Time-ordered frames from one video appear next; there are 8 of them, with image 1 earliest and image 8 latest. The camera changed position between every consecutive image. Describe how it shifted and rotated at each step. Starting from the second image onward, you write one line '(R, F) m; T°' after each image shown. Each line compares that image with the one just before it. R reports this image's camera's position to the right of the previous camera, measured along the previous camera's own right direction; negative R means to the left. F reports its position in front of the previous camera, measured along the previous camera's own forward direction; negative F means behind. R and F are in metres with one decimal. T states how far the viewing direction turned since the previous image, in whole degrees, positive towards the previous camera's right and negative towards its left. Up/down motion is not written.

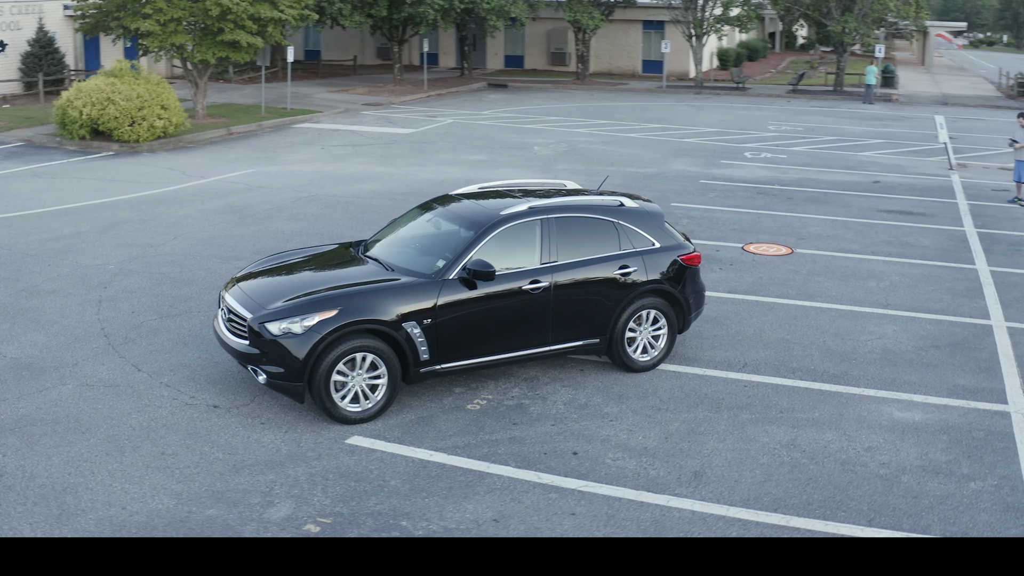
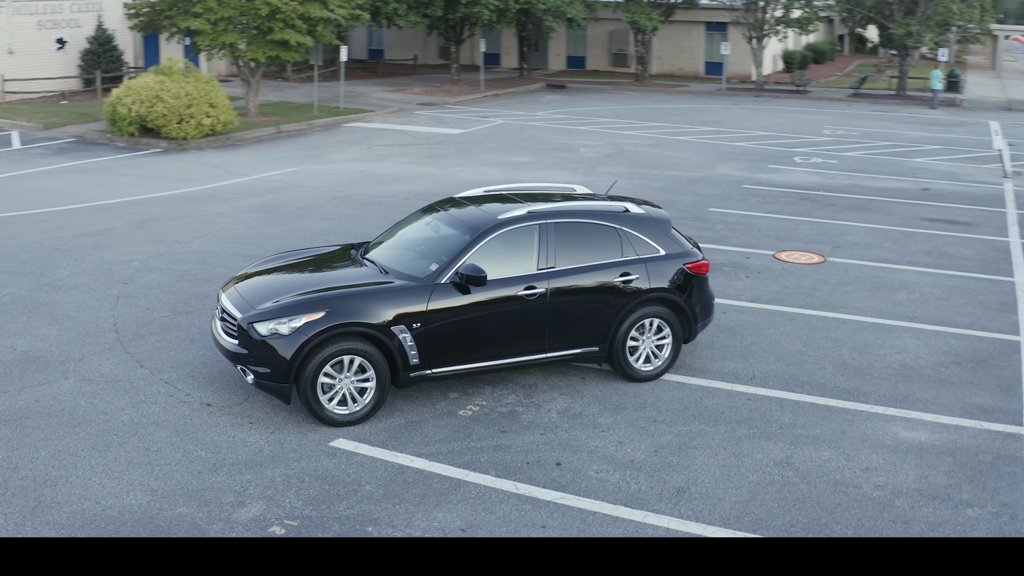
(+0.7, +0.2) m; -4°
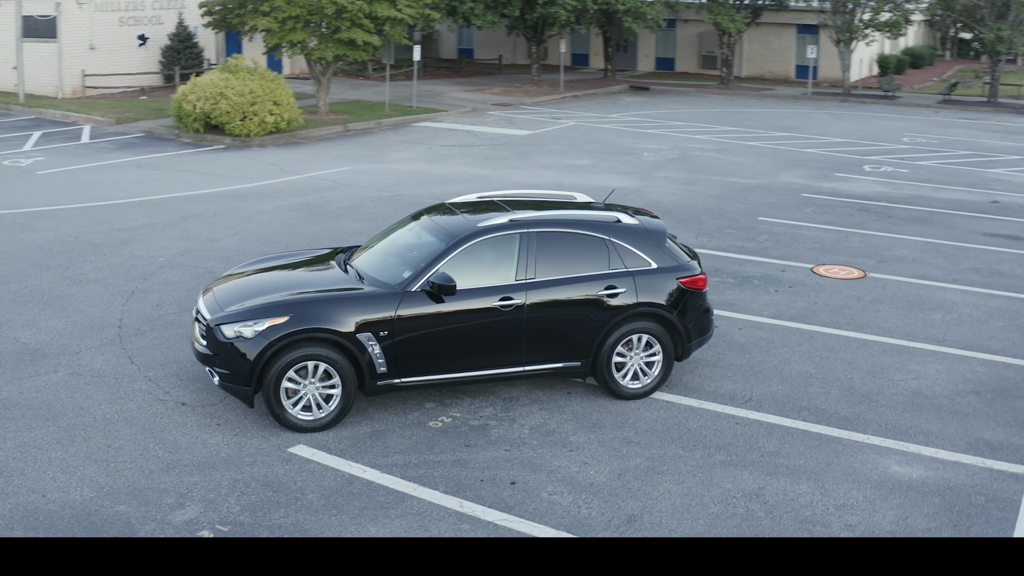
(+1.1, +0.4) m; -7°
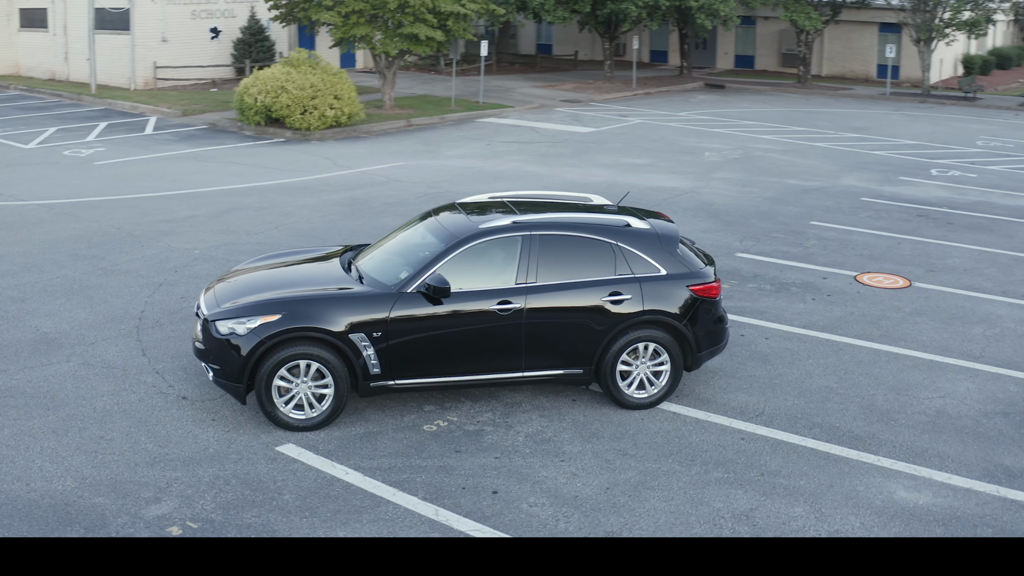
(+0.7, +0.3) m; -5°
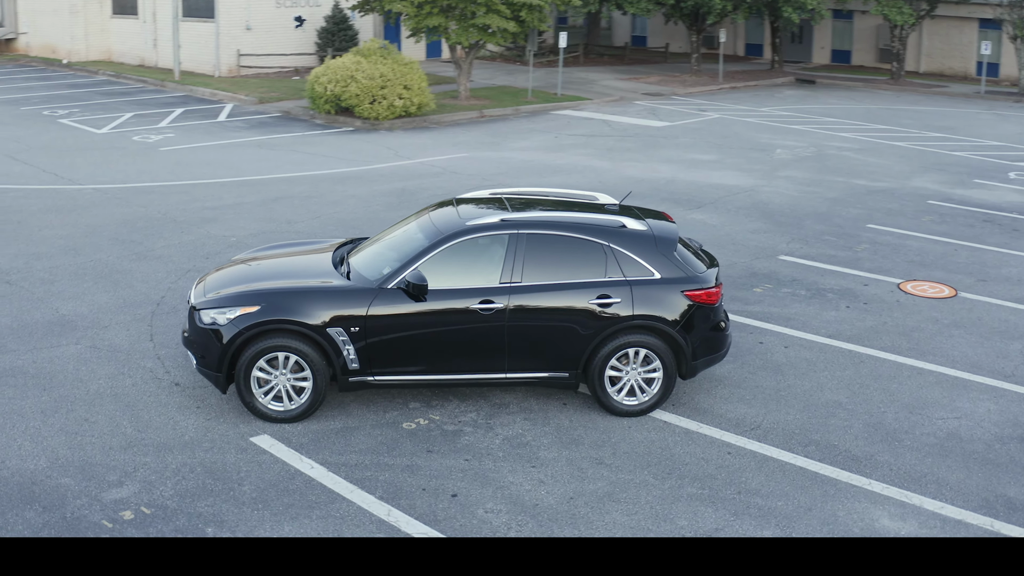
(+1.0, +0.3) m; -6°
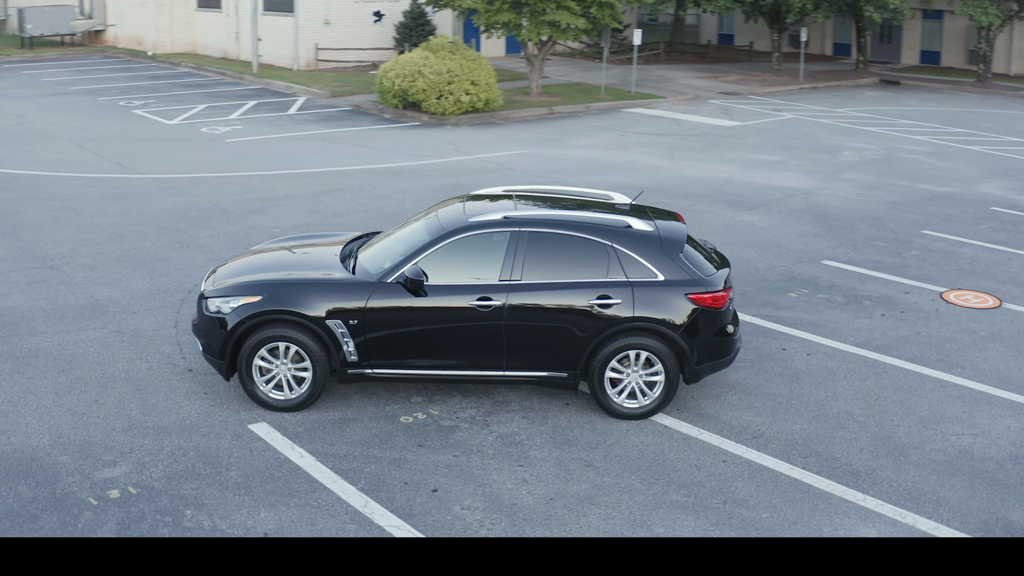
(+0.8, +0.1) m; -6°
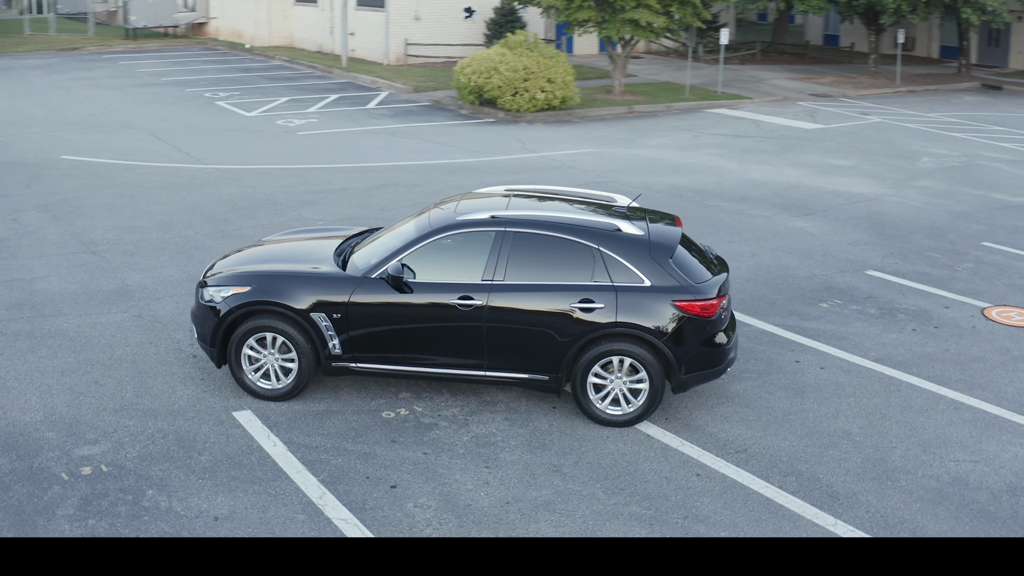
(+1.0, +0.2) m; -7°
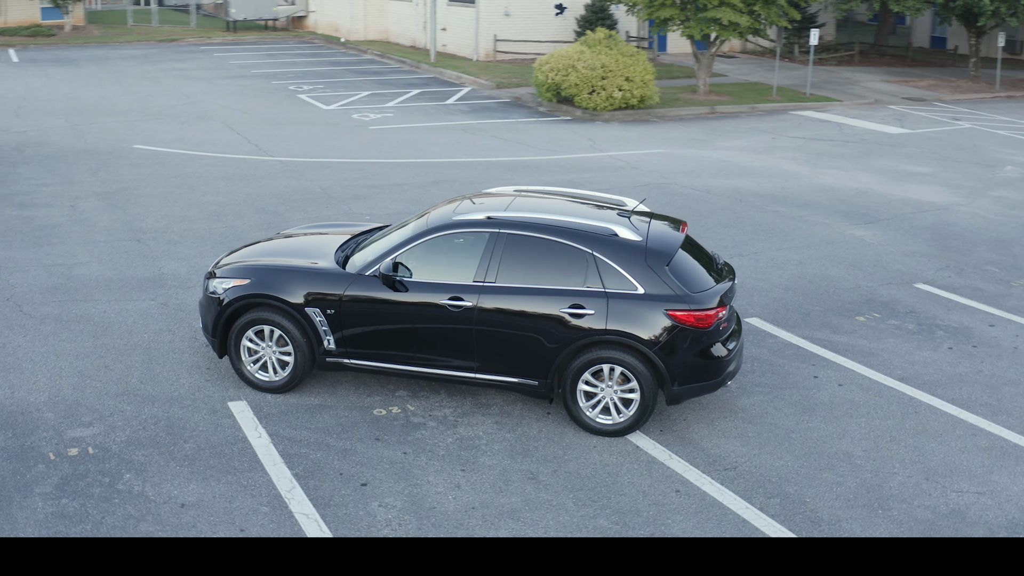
(+0.9, +0.2) m; -6°
